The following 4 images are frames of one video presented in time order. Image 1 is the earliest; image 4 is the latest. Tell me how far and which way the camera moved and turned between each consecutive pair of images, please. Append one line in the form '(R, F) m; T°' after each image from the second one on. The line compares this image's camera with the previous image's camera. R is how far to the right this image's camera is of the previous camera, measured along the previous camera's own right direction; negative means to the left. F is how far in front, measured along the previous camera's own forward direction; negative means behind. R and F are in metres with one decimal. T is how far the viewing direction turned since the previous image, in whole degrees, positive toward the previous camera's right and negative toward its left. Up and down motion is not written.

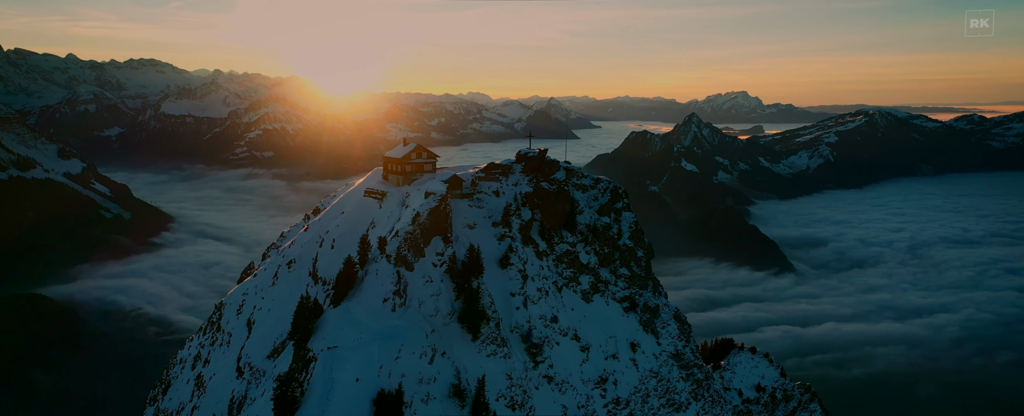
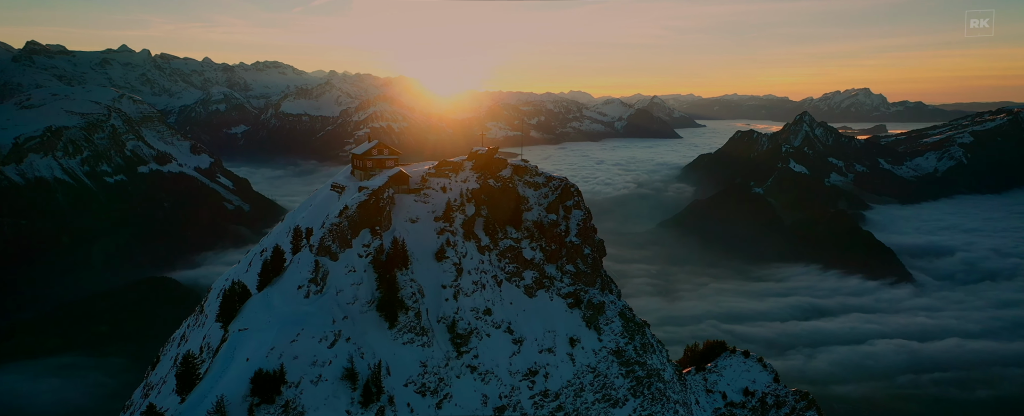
(+10.6, -3.0) m; -7°
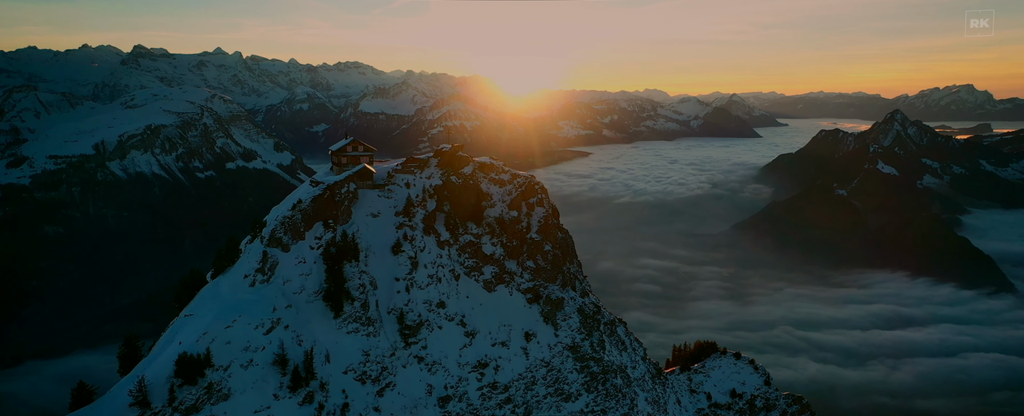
(+6.7, -1.2) m; -4°
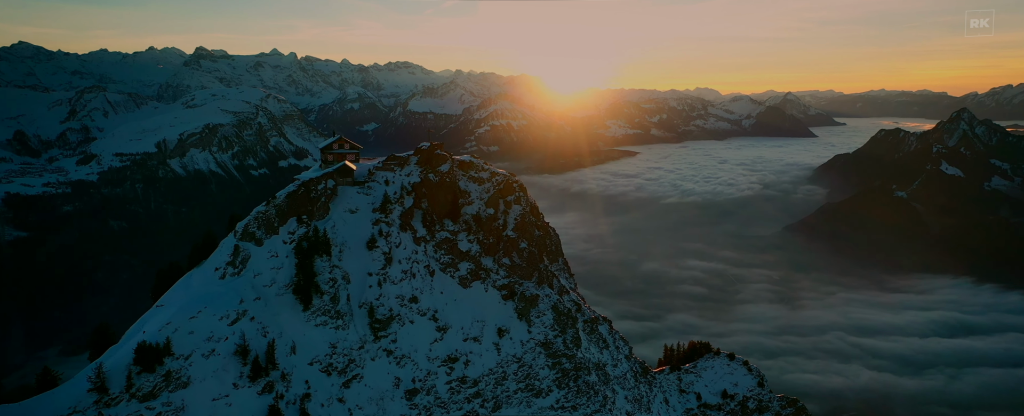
(+4.0, -0.7) m; -2°
